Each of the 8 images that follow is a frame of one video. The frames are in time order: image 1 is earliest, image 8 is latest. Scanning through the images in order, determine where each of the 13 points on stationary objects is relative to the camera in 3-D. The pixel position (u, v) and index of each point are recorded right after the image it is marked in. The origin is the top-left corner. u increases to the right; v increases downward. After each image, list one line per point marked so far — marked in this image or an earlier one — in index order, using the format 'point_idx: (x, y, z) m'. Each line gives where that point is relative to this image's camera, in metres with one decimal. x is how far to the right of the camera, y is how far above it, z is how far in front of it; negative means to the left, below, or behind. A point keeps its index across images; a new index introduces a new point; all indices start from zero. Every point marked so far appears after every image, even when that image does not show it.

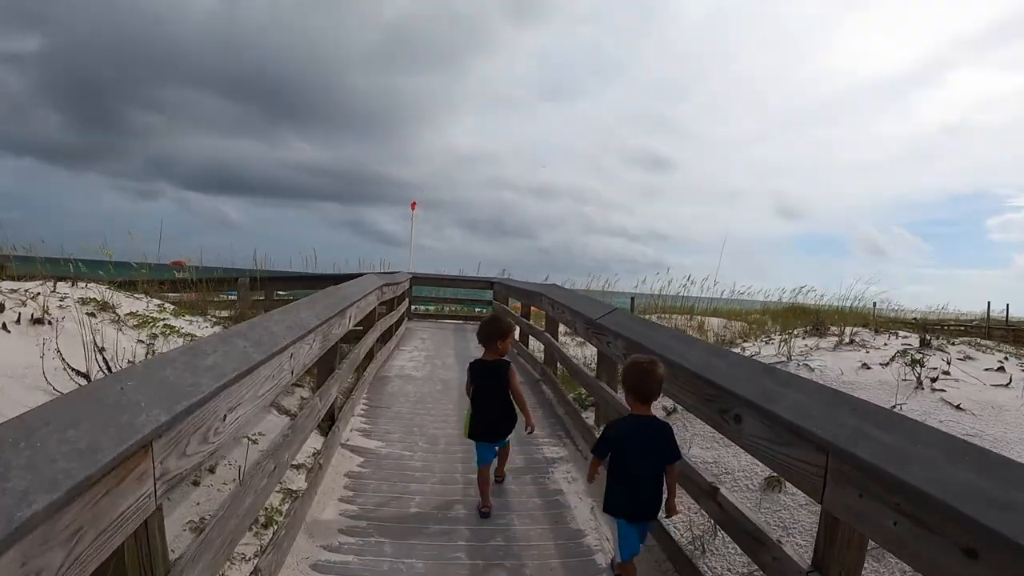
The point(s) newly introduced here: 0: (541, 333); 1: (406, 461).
0: (+0.3, -0.5, +5.9) m
1: (-0.7, -1.1, +3.6) m
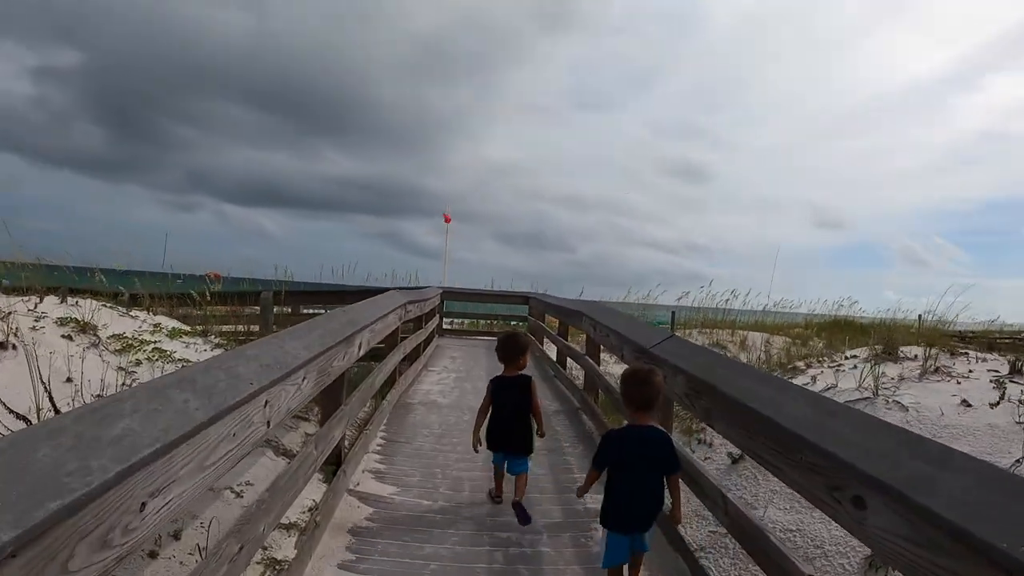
0: (+0.7, -0.6, +5.3) m
1: (-0.5, -1.2, +3.1) m
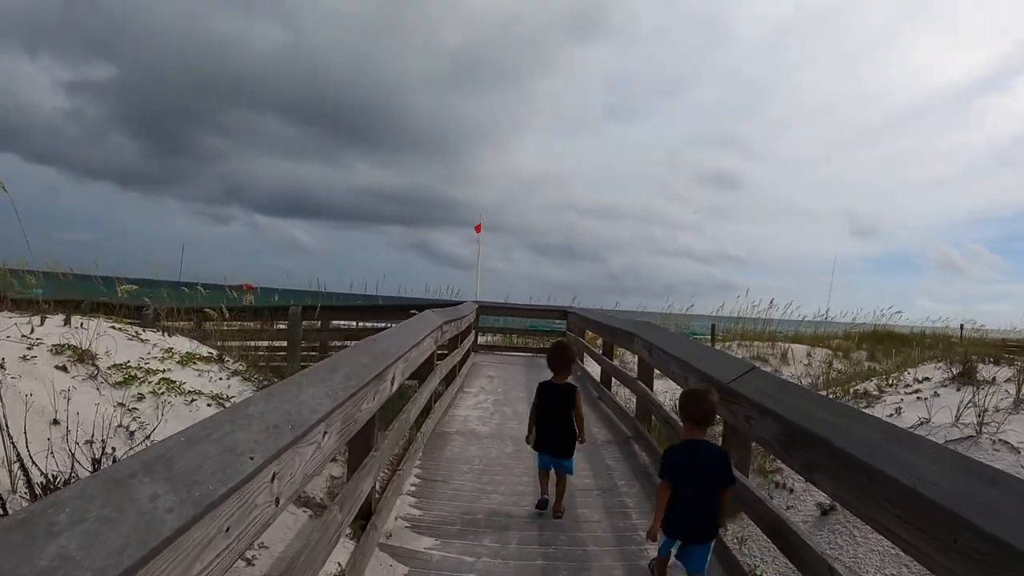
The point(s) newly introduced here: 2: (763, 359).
0: (+1.0, -0.8, +4.8) m
1: (-0.2, -1.3, +2.7) m
2: (+7.7, -2.3, +17.8) m
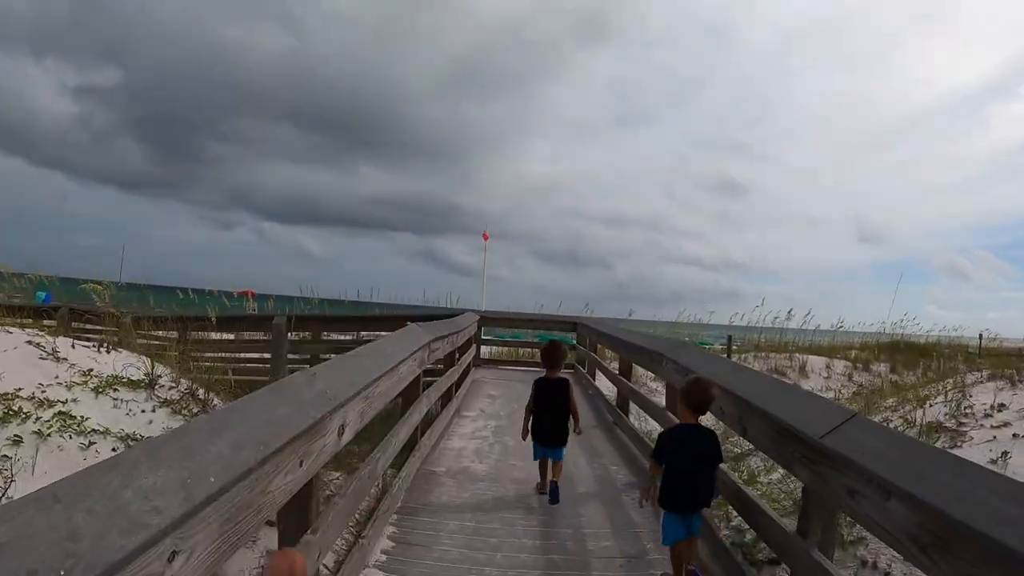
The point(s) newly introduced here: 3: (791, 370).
0: (+1.0, -0.9, +4.0) m
1: (-0.2, -1.4, +1.9) m
2: (+7.9, -2.5, +16.9) m
3: (+8.5, -2.5, +17.7) m
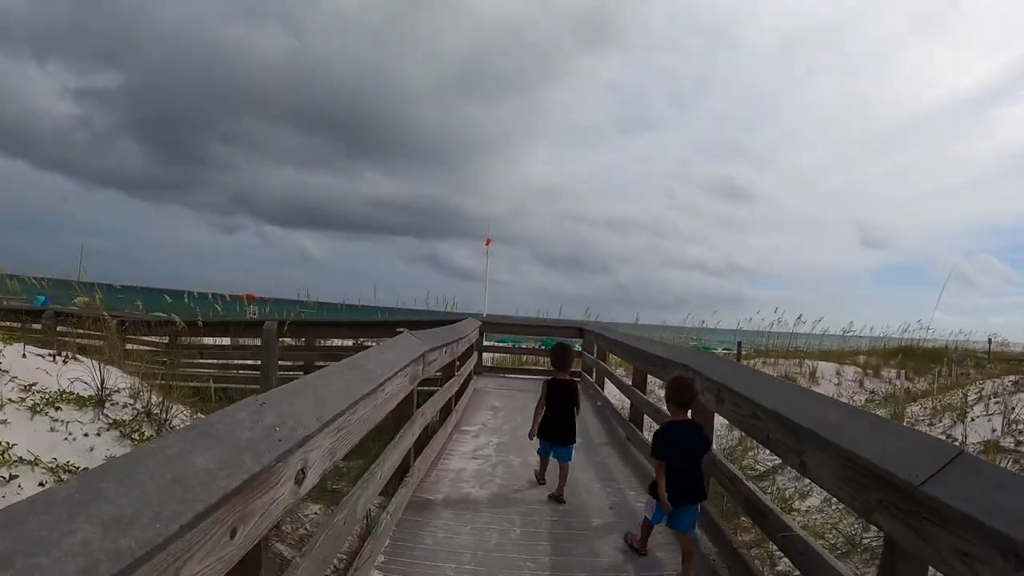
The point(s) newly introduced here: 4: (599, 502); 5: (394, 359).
0: (+1.1, -0.9, +3.6) m
1: (-0.2, -1.4, +1.4) m
2: (+8.0, -2.6, +16.5) m
3: (+8.6, -2.7, +17.2) m
4: (+0.5, -1.3, +3.6) m
5: (-0.5, -0.3, +2.6) m
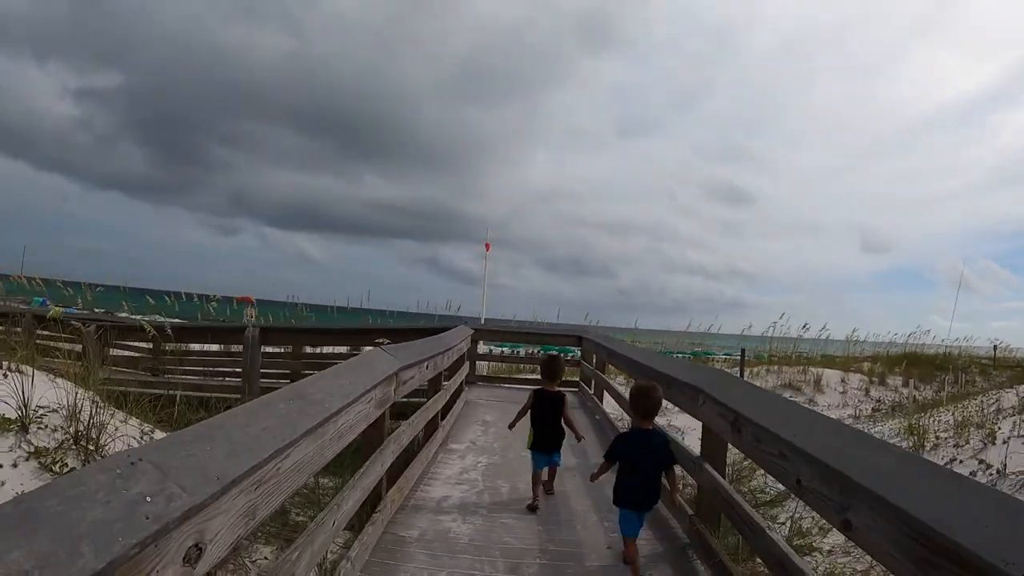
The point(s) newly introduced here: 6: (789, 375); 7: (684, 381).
0: (+1.0, -0.9, +3.2) m
1: (-0.3, -1.4, +1.0) m
2: (+7.9, -2.8, +16.1) m
3: (+8.5, -2.8, +16.8) m
4: (+0.5, -1.4, +3.2) m
5: (-0.6, -0.4, +2.2) m
6: (+8.4, -2.7, +17.6) m
7: (+1.0, -0.5, +3.3) m
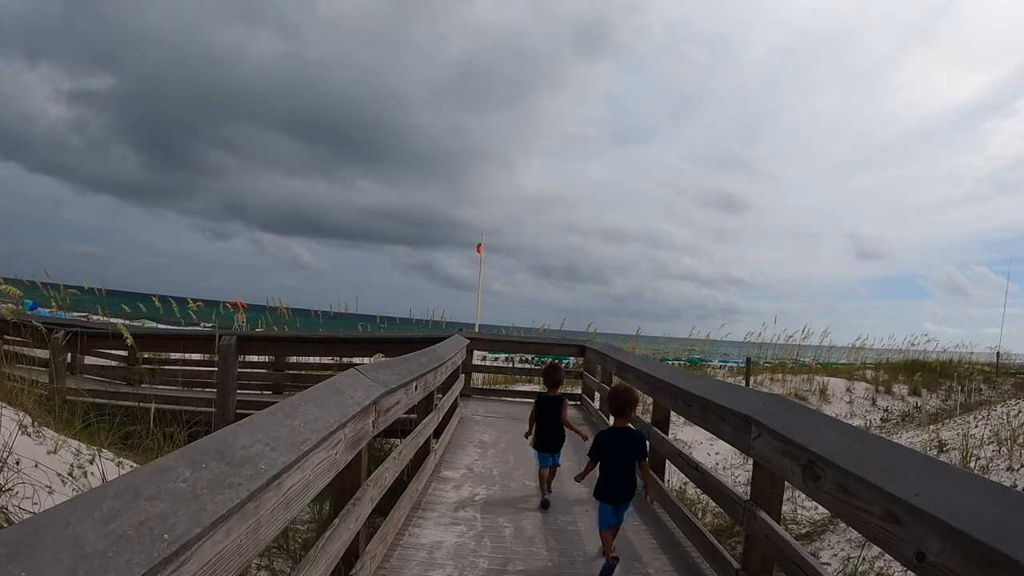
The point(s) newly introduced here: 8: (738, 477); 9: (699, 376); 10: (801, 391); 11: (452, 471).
0: (+1.0, -1.0, +2.6) m
1: (-0.2, -1.4, +0.5) m
2: (+7.8, -3.0, +15.5) m
3: (+8.5, -3.0, +16.3) m
4: (+0.5, -1.4, +2.6) m
5: (-0.6, -0.4, +1.7) m
6: (+8.4, -2.9, +17.1) m
7: (+1.0, -0.6, +2.8) m
8: (+3.1, -2.6, +7.9) m
9: (+1.2, -0.6, +3.6) m
10: (+8.2, -2.9, +16.4) m
11: (-0.4, -1.4, +4.3) m
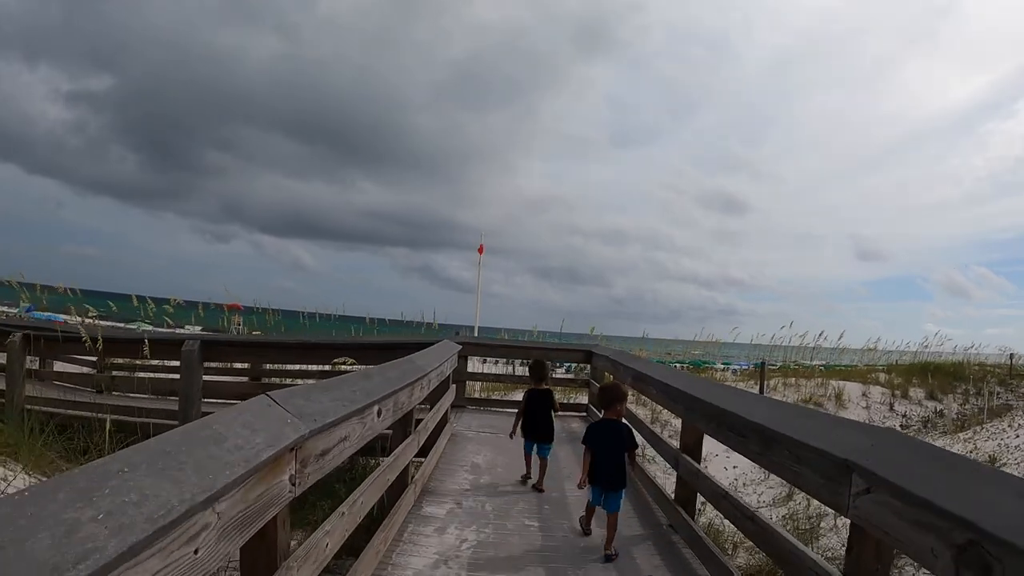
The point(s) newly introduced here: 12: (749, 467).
0: (+1.0, -0.9, +1.9) m
1: (-0.3, -1.4, -0.3) m
2: (+7.8, -3.0, +14.8) m
3: (+8.5, -3.0, +15.5) m
4: (+0.5, -1.4, +1.8) m
5: (-0.6, -0.4, +0.9) m
6: (+8.4, -2.8, +16.3) m
7: (+1.0, -0.5, +2.0) m
8: (+3.1, -2.6, +7.2) m
9: (+1.2, -0.5, +2.9) m
10: (+8.2, -2.9, +15.6) m
11: (-0.5, -1.3, +3.6) m
12: (+3.4, -2.6, +8.3) m
